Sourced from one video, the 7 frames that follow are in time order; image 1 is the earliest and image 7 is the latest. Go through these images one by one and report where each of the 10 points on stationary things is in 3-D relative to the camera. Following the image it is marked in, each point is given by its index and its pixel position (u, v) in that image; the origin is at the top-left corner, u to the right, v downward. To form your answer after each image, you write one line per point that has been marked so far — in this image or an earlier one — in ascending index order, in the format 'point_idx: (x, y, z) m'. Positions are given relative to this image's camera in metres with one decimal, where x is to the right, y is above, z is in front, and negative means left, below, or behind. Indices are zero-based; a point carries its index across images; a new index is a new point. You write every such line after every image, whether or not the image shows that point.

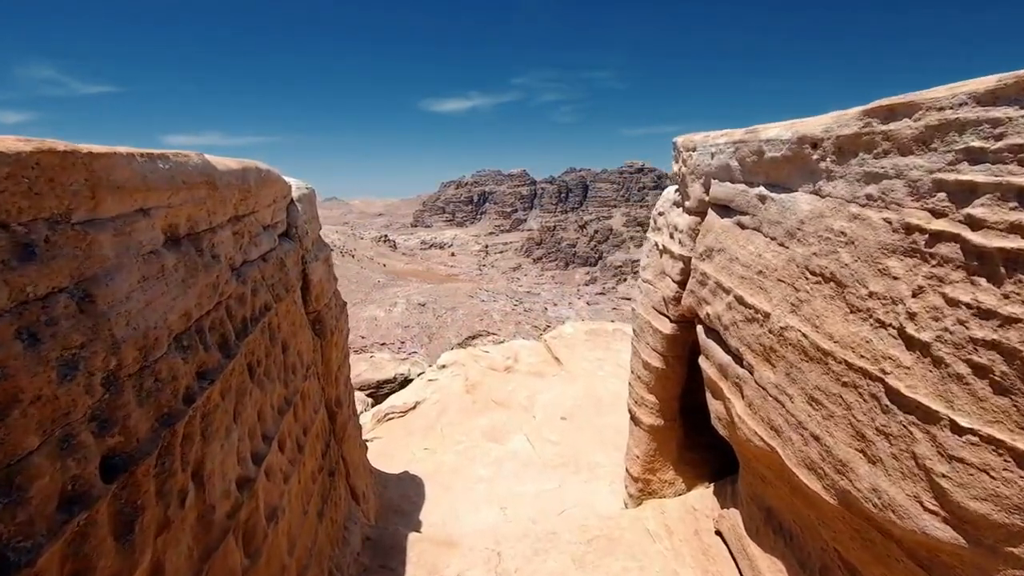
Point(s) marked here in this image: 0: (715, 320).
0: (+1.3, -0.2, +3.3) m
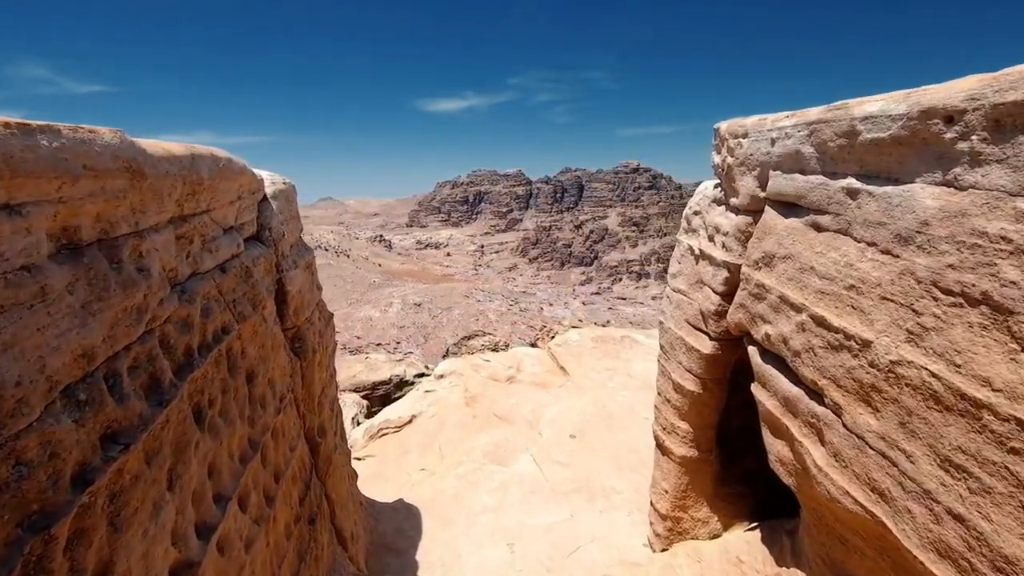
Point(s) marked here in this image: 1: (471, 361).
0: (+1.4, -0.3, +2.7) m
1: (-0.8, -1.4, +9.6) m
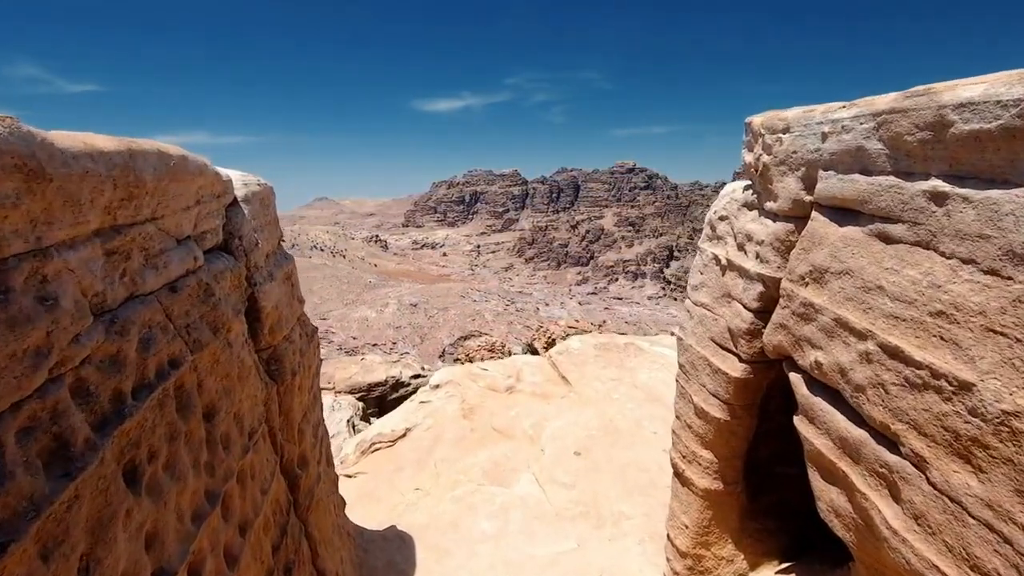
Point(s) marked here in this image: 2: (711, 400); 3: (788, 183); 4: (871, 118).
0: (+1.4, -0.4, +2.3) m
1: (-0.8, -1.5, +9.1) m
2: (+1.3, -0.7, +3.4) m
3: (+1.4, +0.5, +2.7) m
4: (+1.4, +0.7, +2.1) m
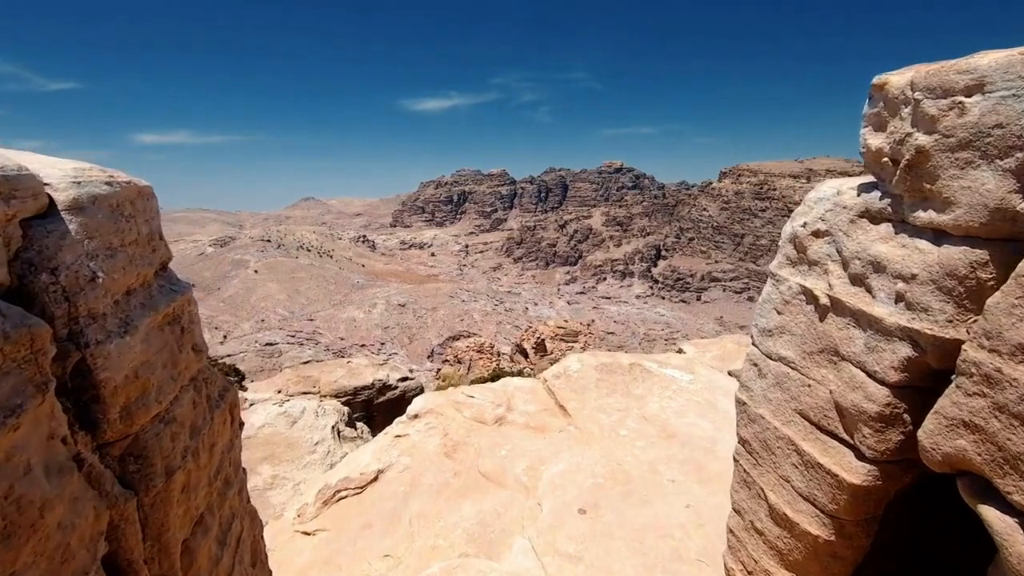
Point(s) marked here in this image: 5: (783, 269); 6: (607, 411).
0: (+1.4, -0.6, +1.2) m
1: (-0.9, -1.7, +8.0) m
2: (+1.3, -1.0, +2.3) m
3: (+1.4, +0.3, +1.6) m
4: (+1.4, +0.5, +1.0) m
5: (+1.3, +0.1, +2.4) m
6: (+1.3, -1.7, +7.0) m
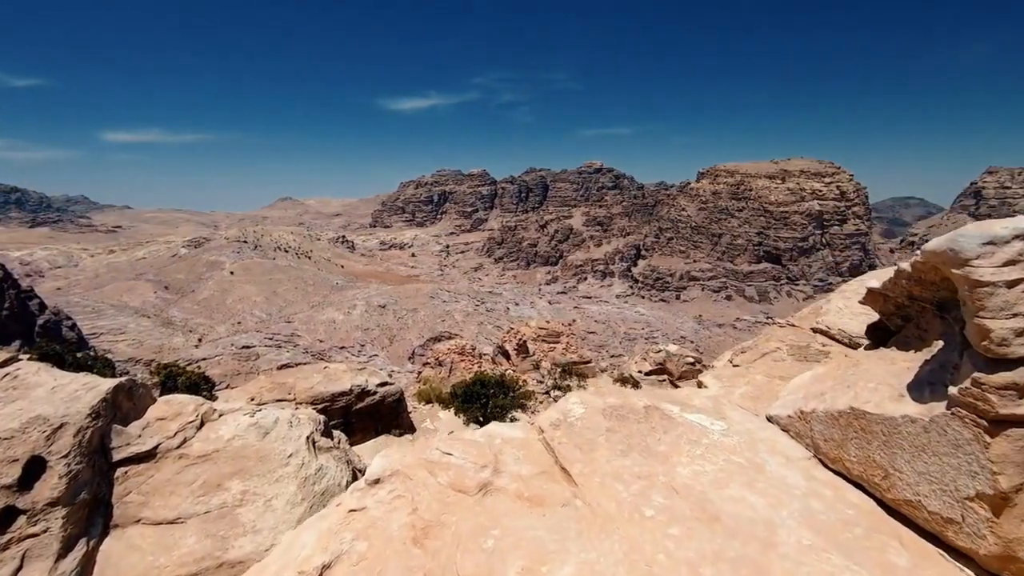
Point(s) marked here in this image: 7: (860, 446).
0: (+1.5, -0.9, -0.4) m
1: (-1.1, -2.0, +6.3) m
2: (+1.3, -1.3, +0.7) m
3: (+1.5, 0.0, 0.0) m
4: (+1.5, +0.1, -0.6) m
5: (+1.3, -0.2, +0.8) m
6: (+1.2, -2.0, +5.4) m
7: (+3.4, -1.5, +5.1) m
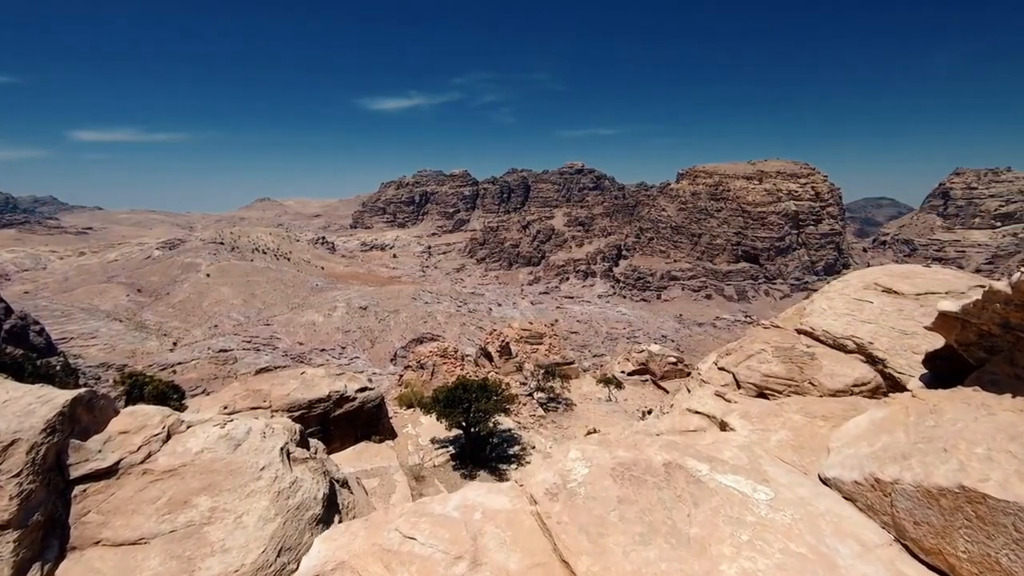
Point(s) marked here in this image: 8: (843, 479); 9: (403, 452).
0: (+1.6, -1.2, -1.8) m
1: (-1.2, -2.3, +4.8) m
2: (+1.4, -1.5, -0.8) m
3: (+1.5, -0.2, -1.5) m
4: (+1.6, -0.1, -2.0) m
5: (+1.3, -0.5, -0.6) m
6: (+1.0, -2.2, +3.9) m
7: (+3.3, -1.8, +3.7) m
8: (+3.0, -1.7, +4.8) m
9: (-4.0, -5.9, +19.6) m
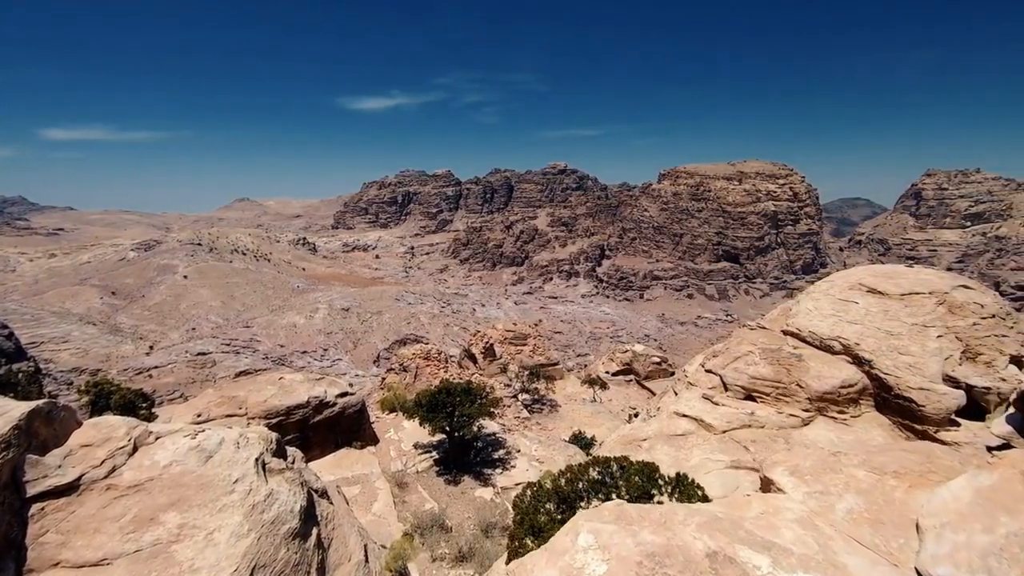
0: (+1.7, -1.4, -3.2) m
1: (-1.3, -2.5, +3.3) m
2: (+1.5, -1.7, -2.1) m
3: (+1.6, -0.5, -2.9) m
4: (+1.7, -0.3, -3.4) m
5: (+1.4, -0.7, -2.0) m
6: (+1.0, -2.5, +2.6) m
7: (+3.3, -2.0, +2.4) m
8: (+3.0, -2.0, +3.5) m
9: (-4.5, -6.1, +18.0) m
